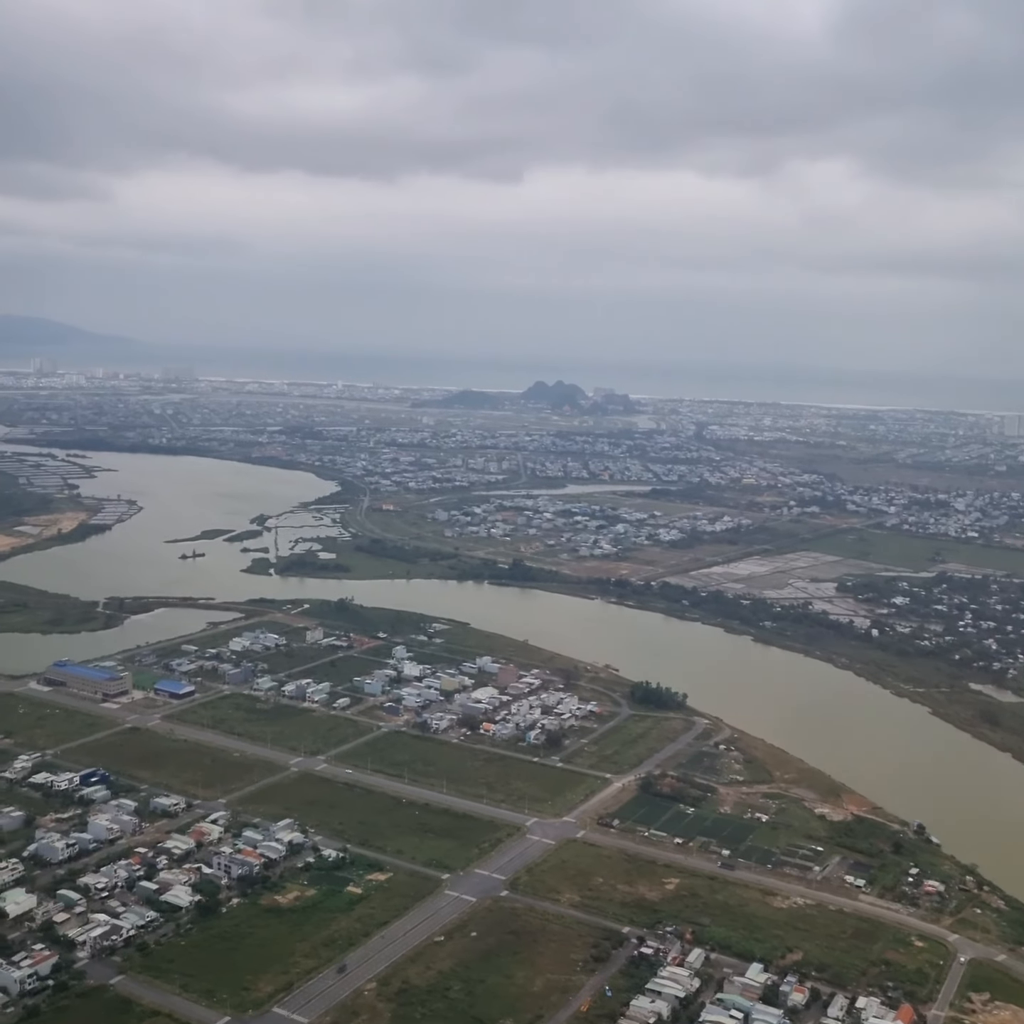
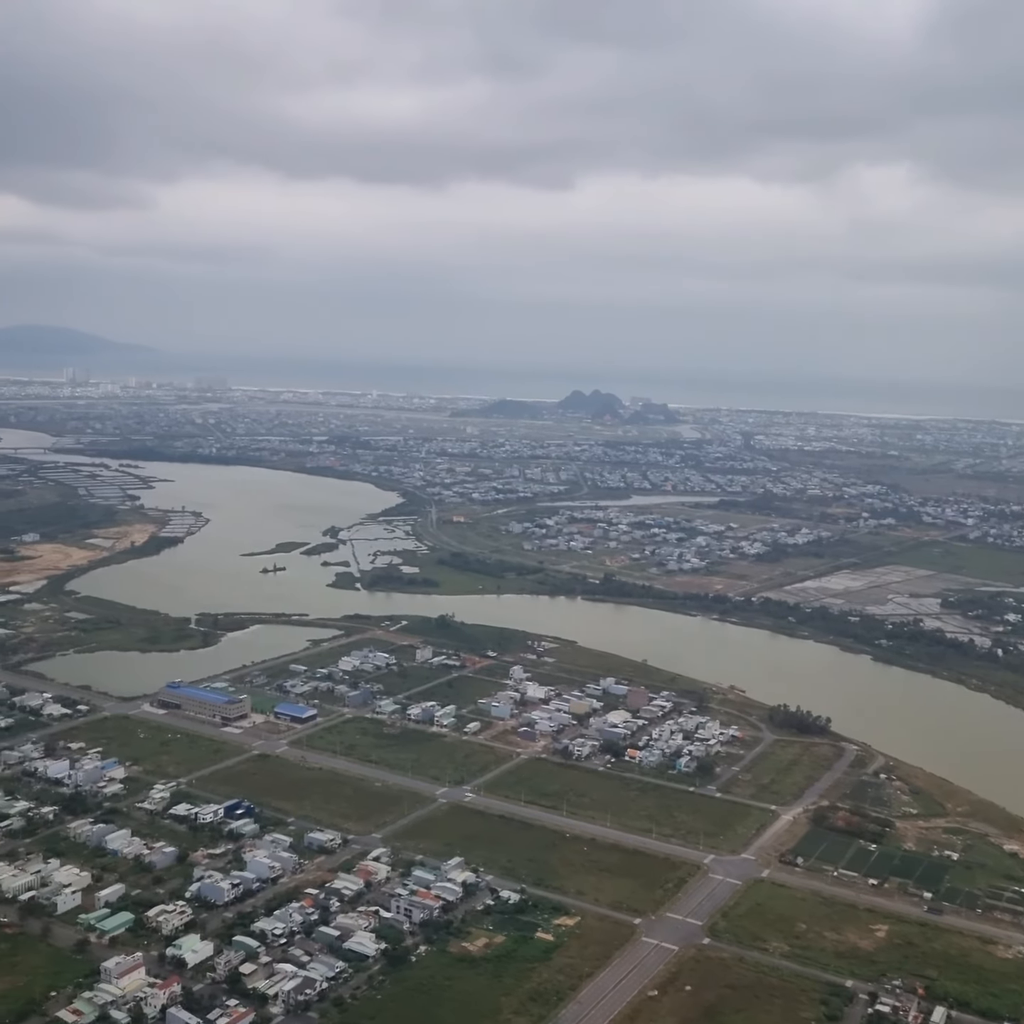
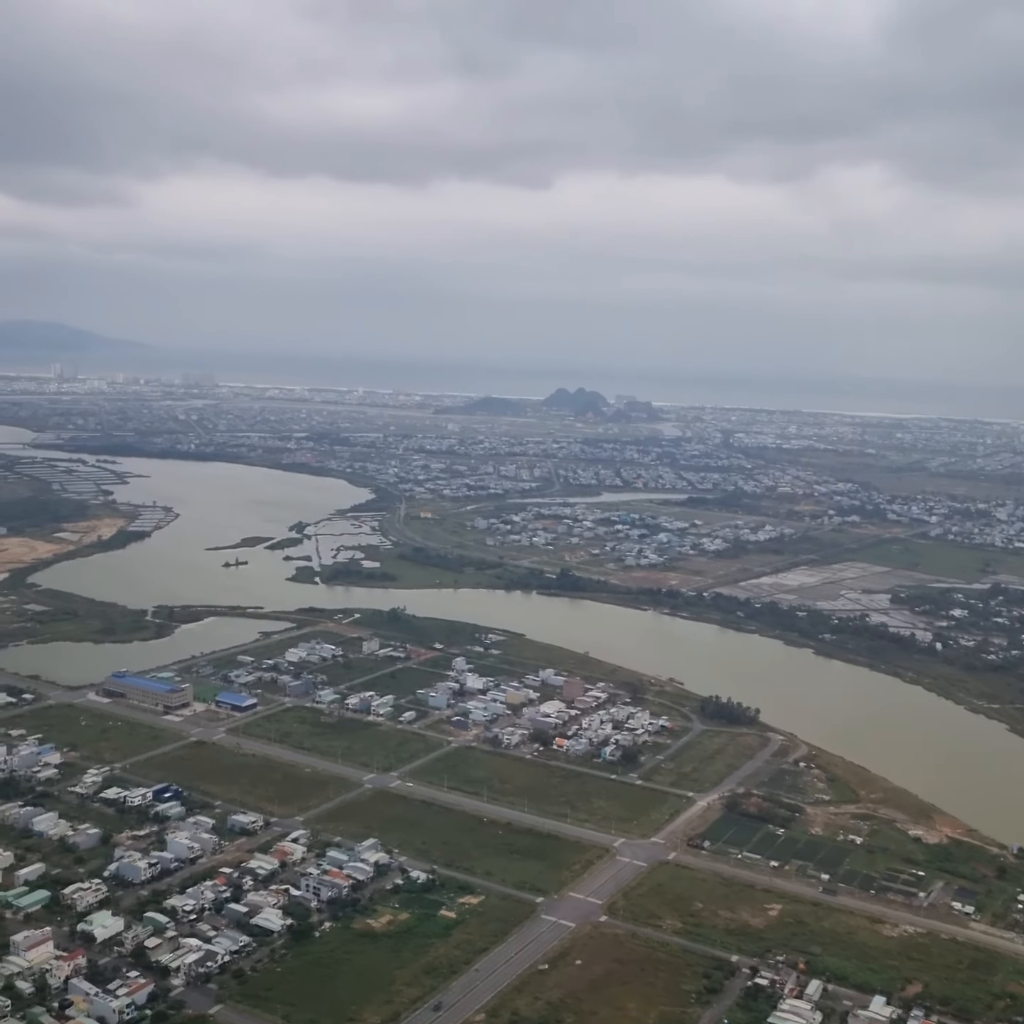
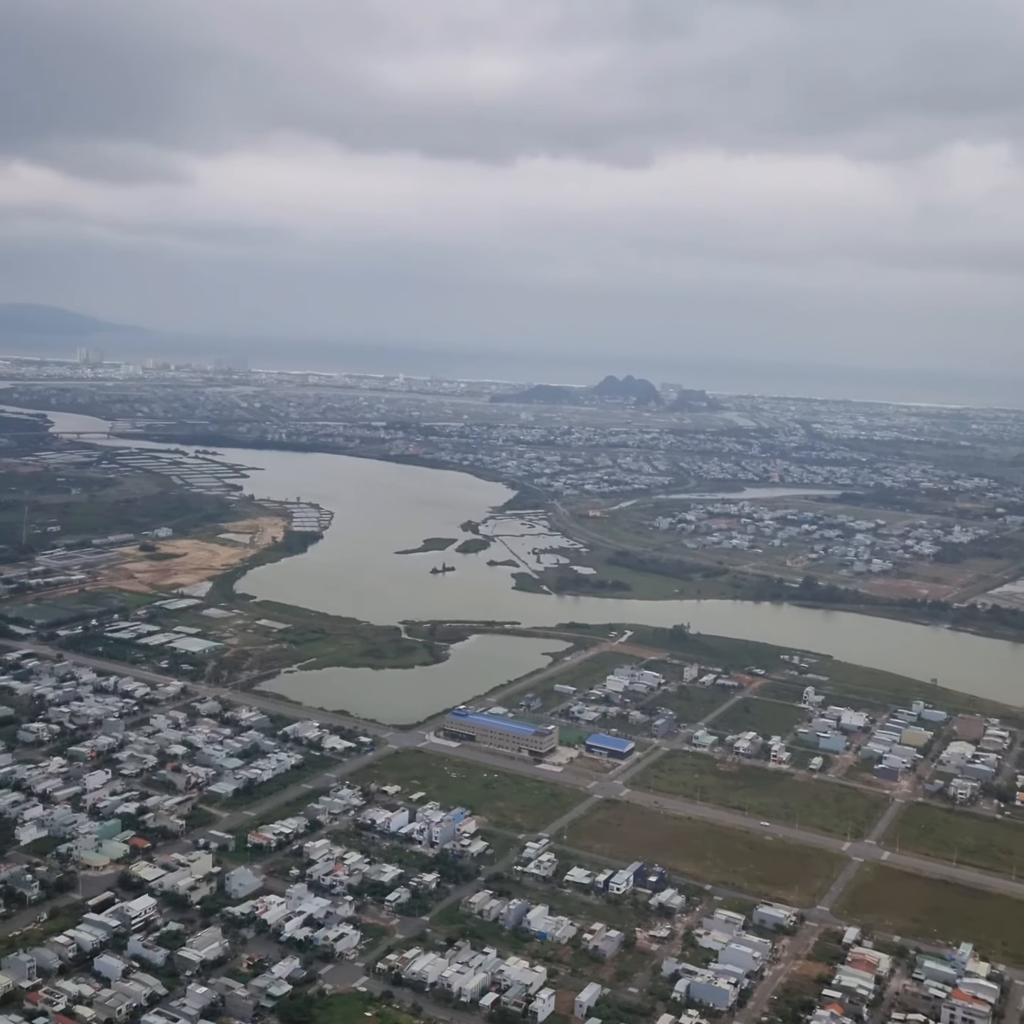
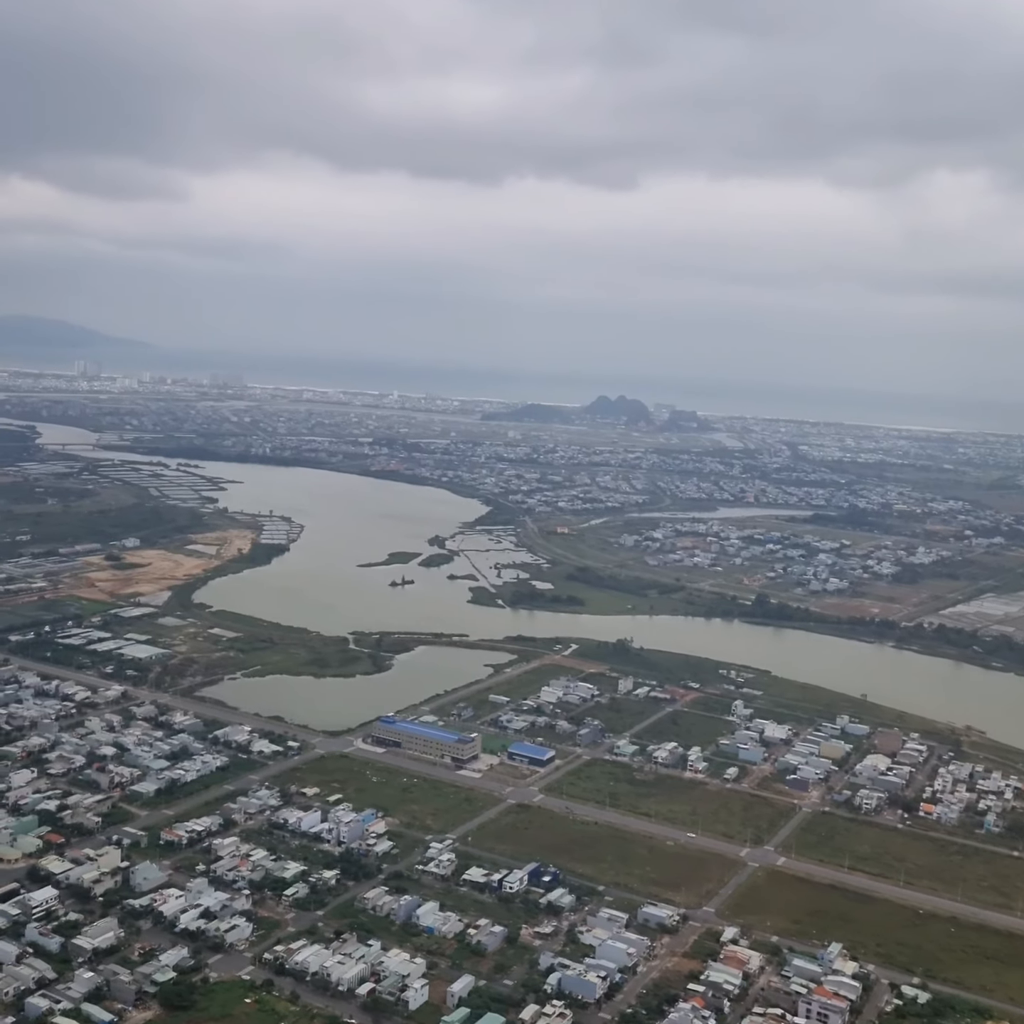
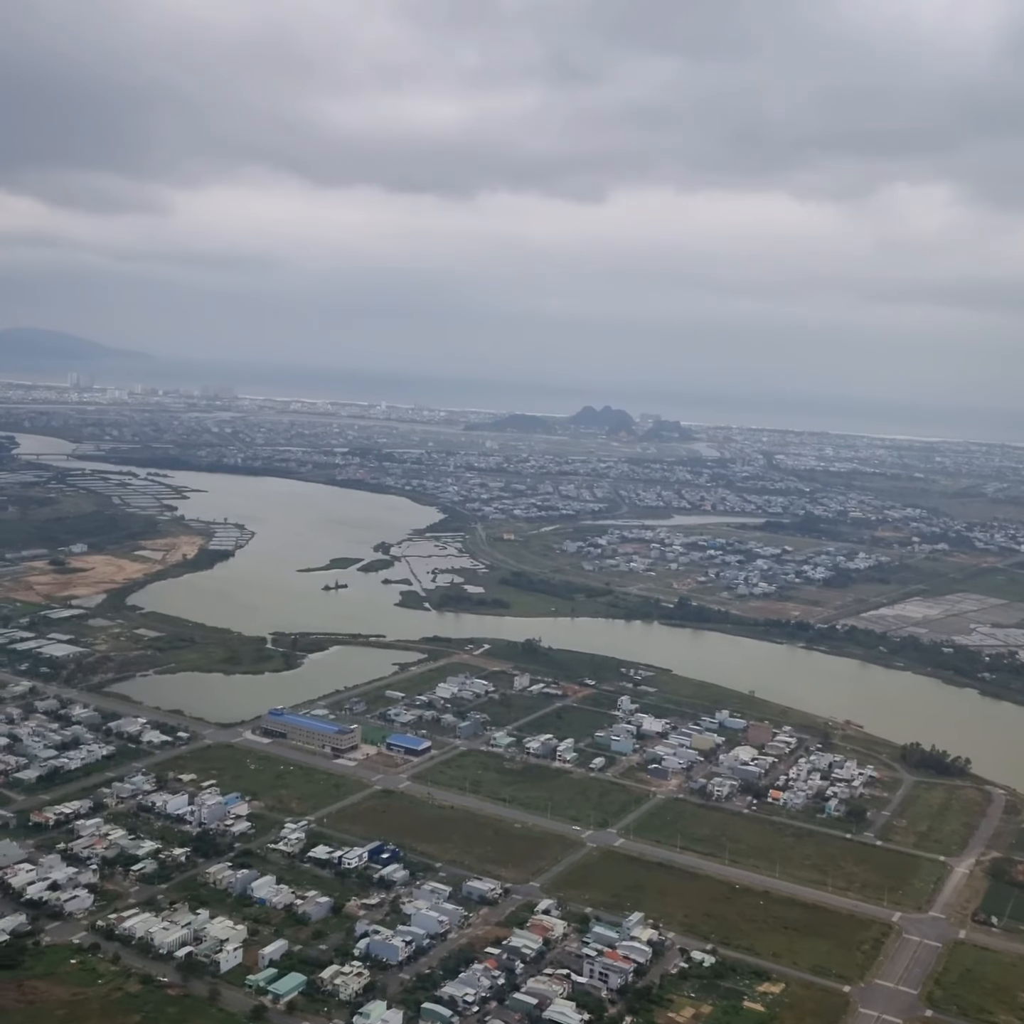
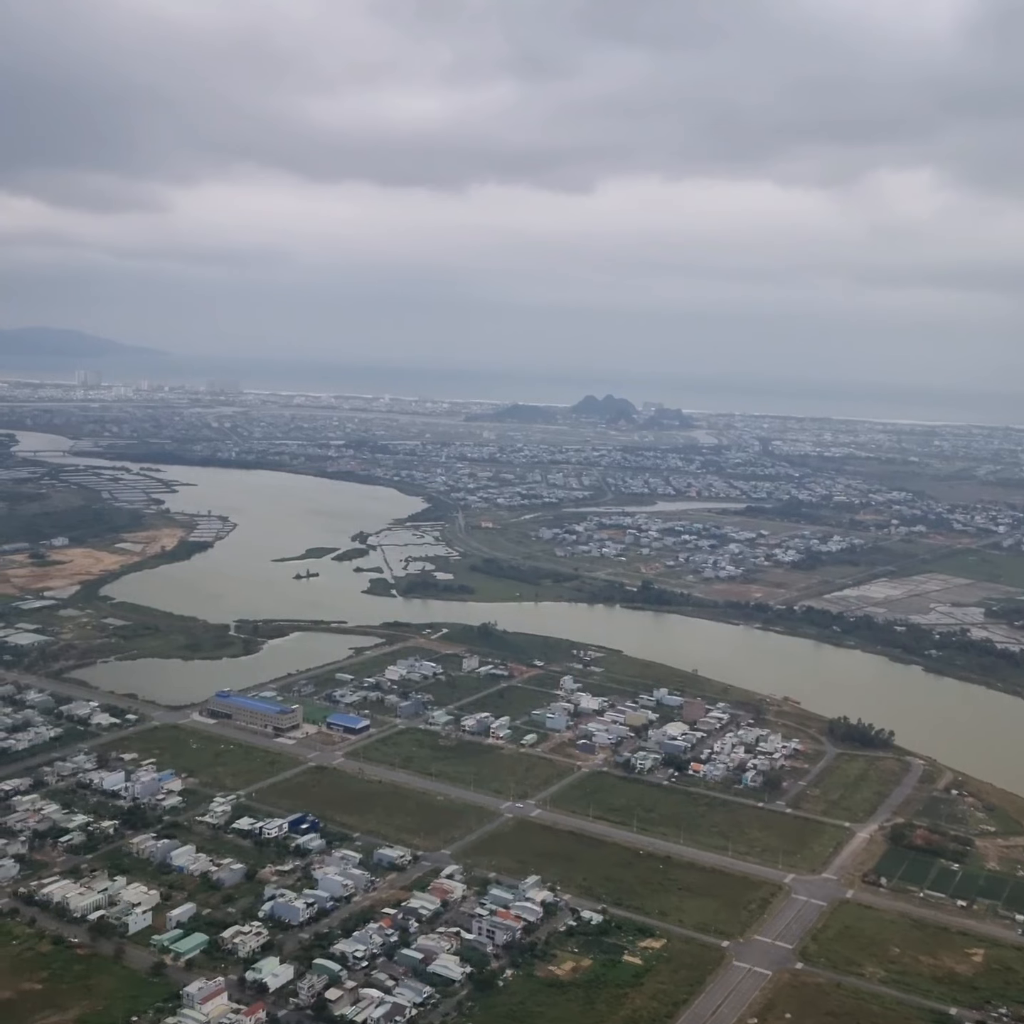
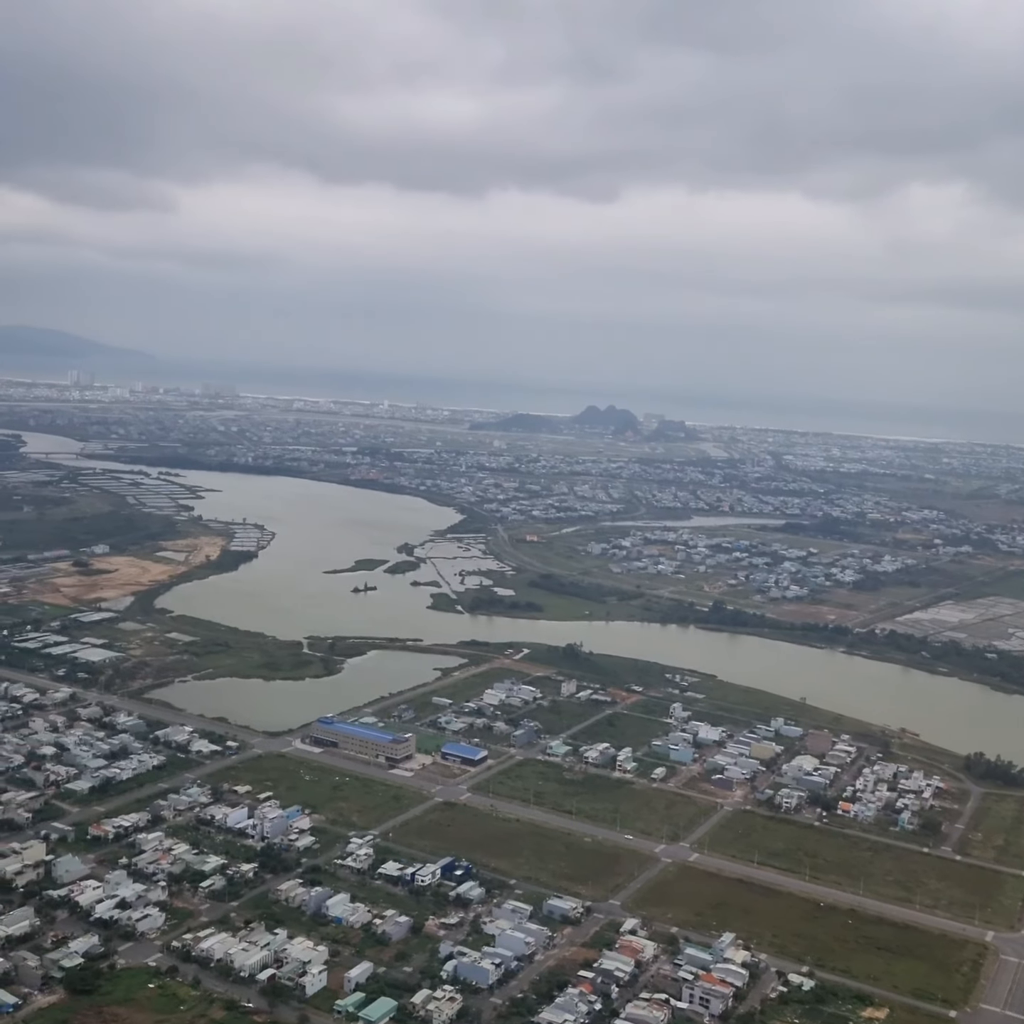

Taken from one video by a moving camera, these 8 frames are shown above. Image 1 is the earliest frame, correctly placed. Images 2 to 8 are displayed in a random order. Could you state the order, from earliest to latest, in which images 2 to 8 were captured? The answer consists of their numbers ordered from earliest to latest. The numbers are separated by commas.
3, 2, 7, 6, 8, 5, 4
